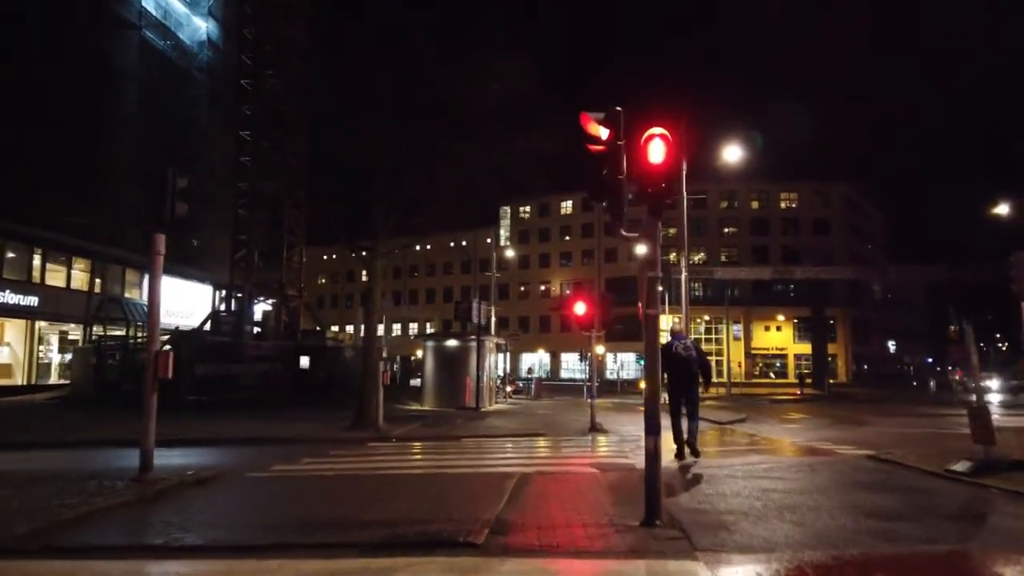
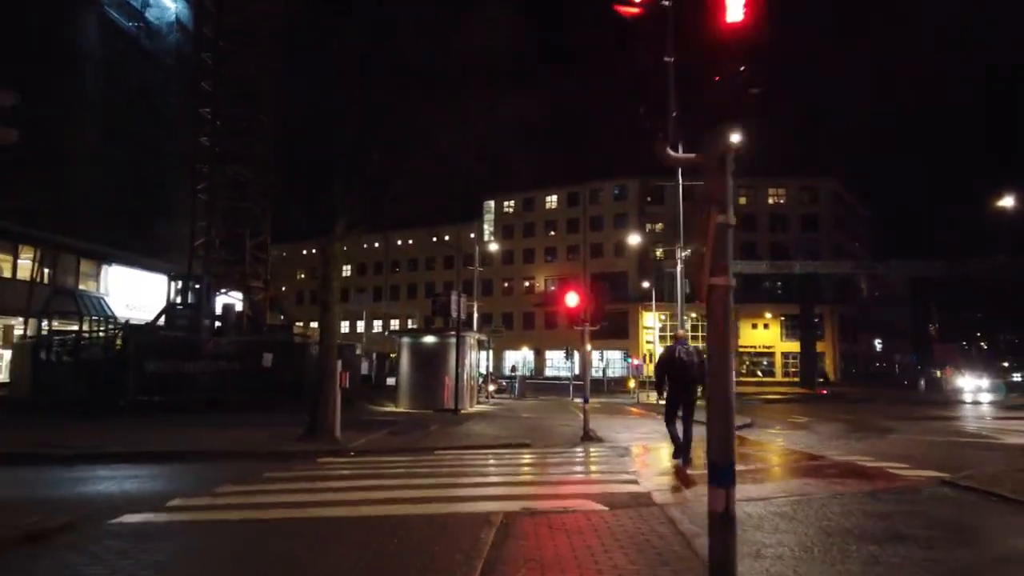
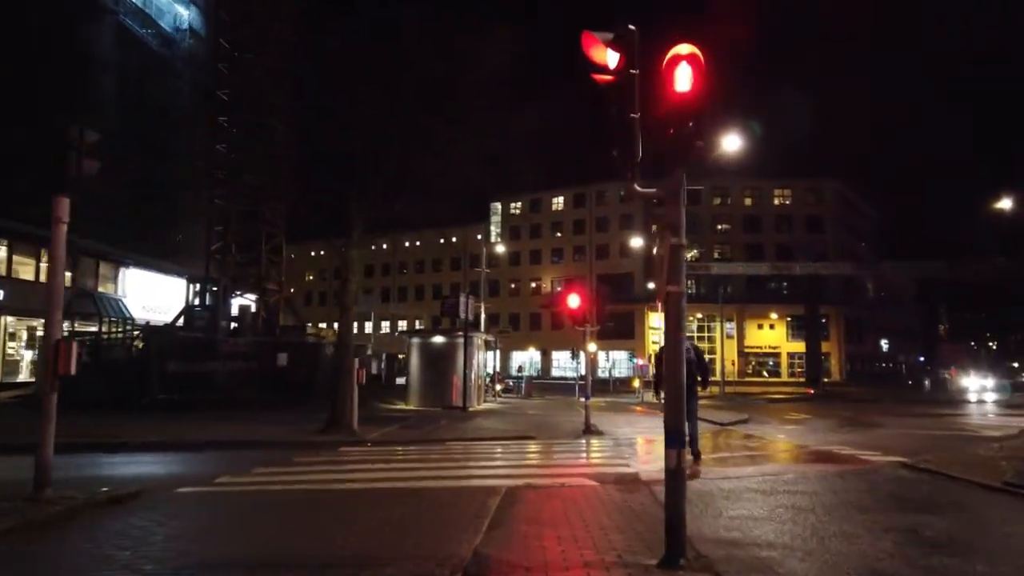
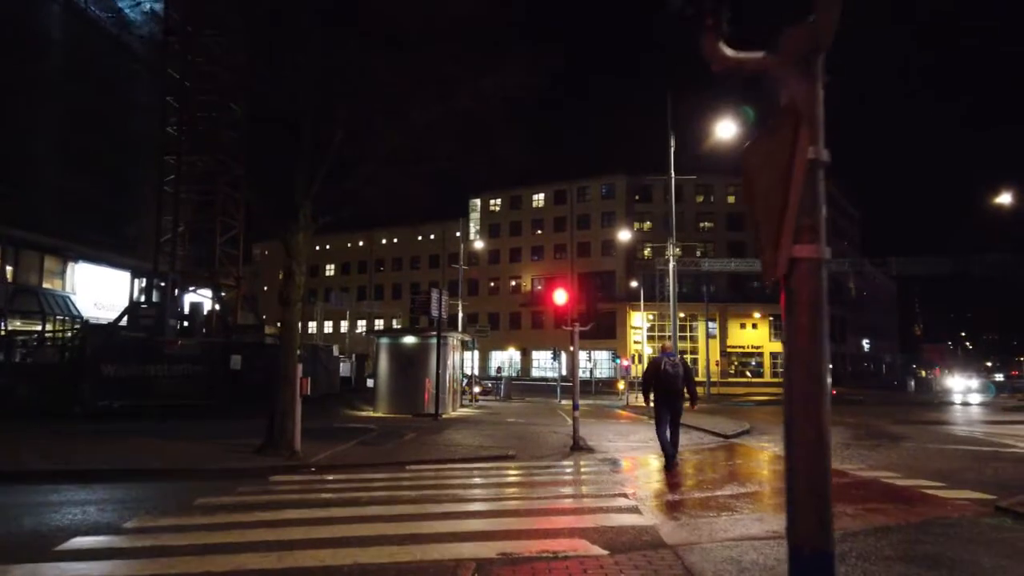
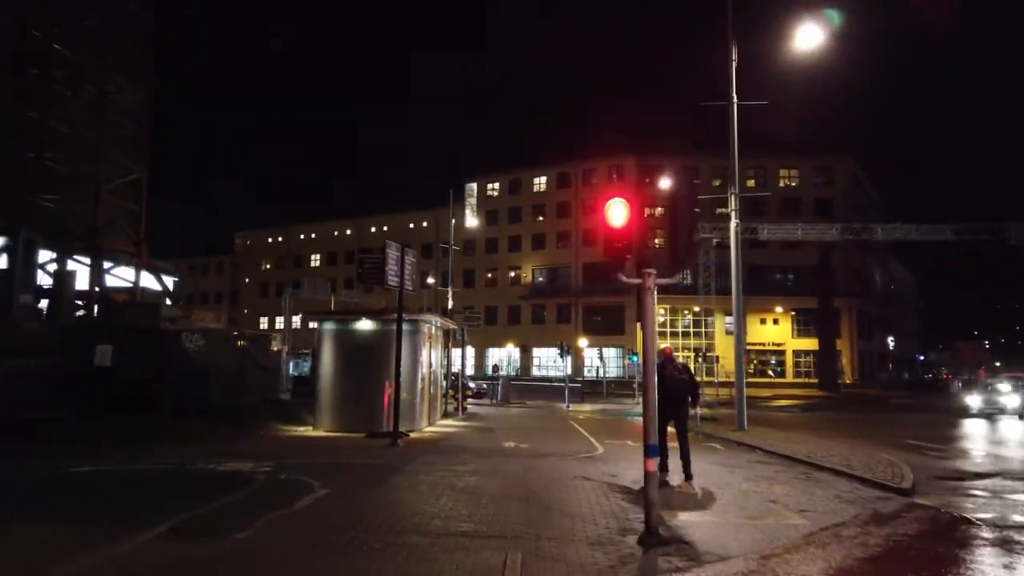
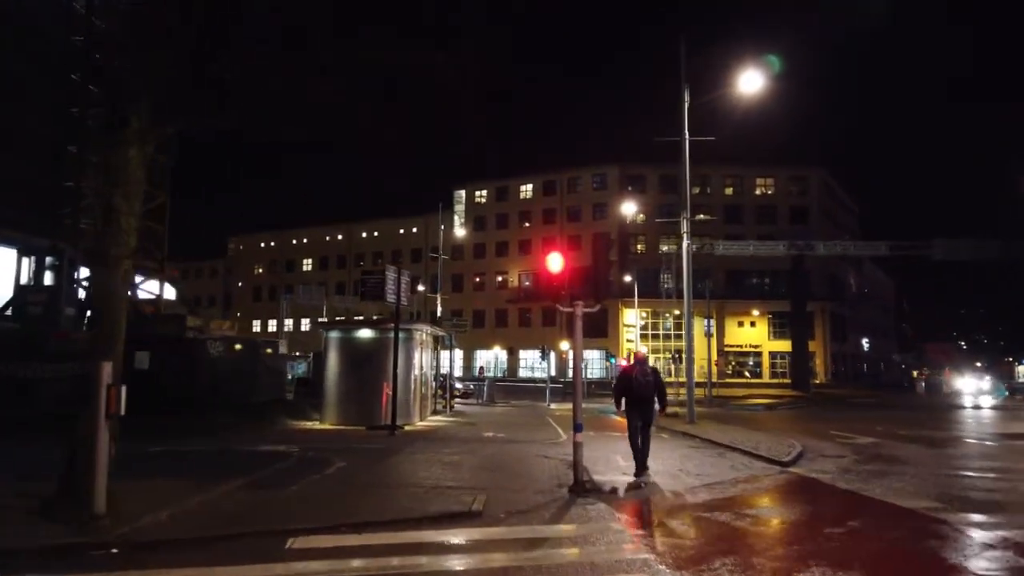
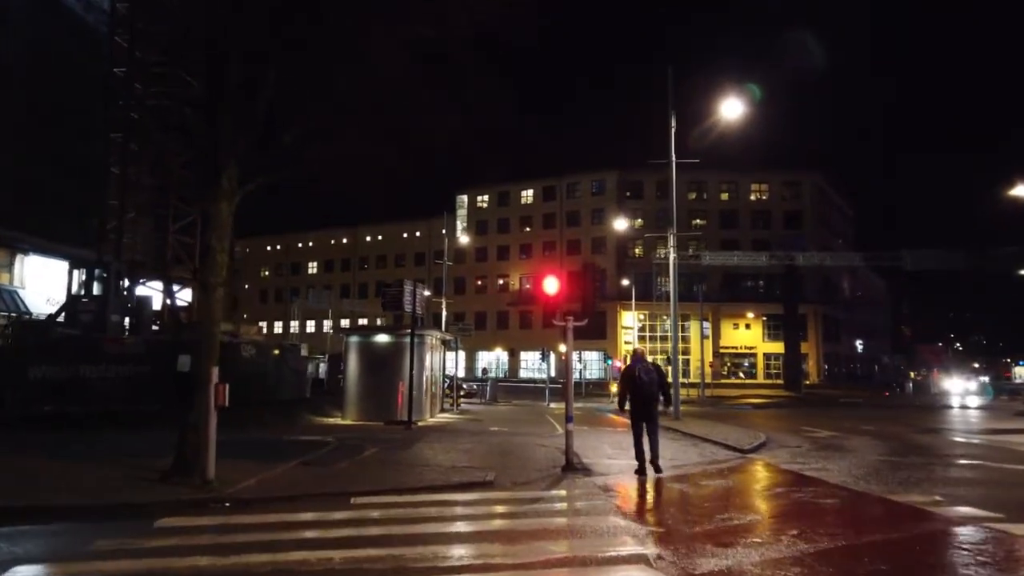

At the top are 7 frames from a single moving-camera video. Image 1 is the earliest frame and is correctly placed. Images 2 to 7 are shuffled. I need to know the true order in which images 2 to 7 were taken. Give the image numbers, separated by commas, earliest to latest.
3, 2, 4, 7, 6, 5
